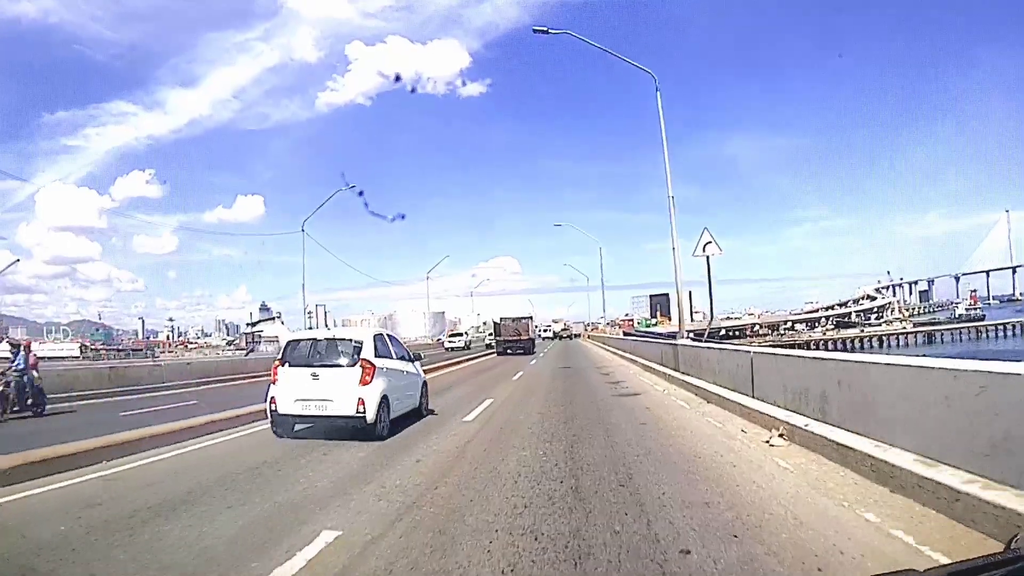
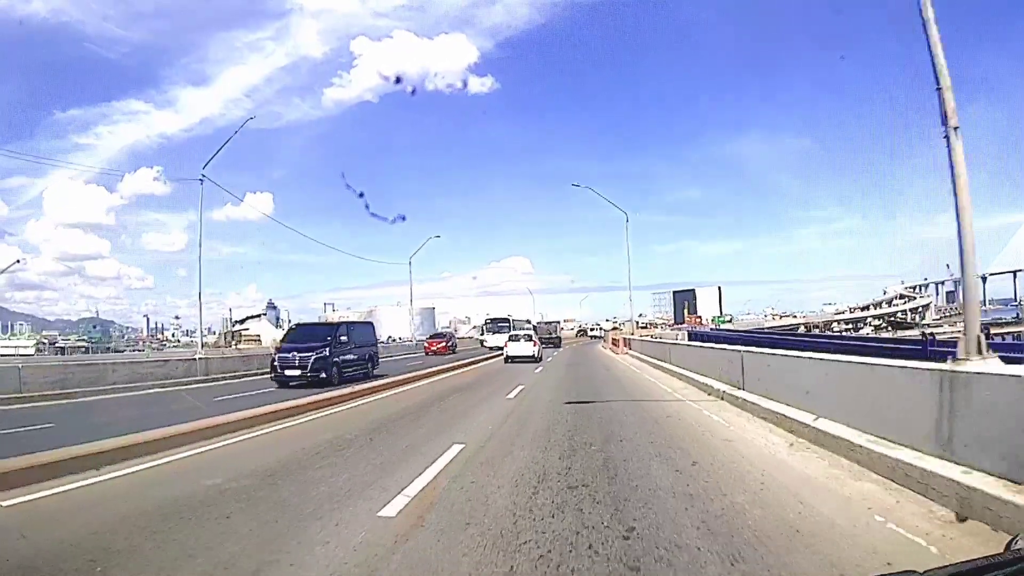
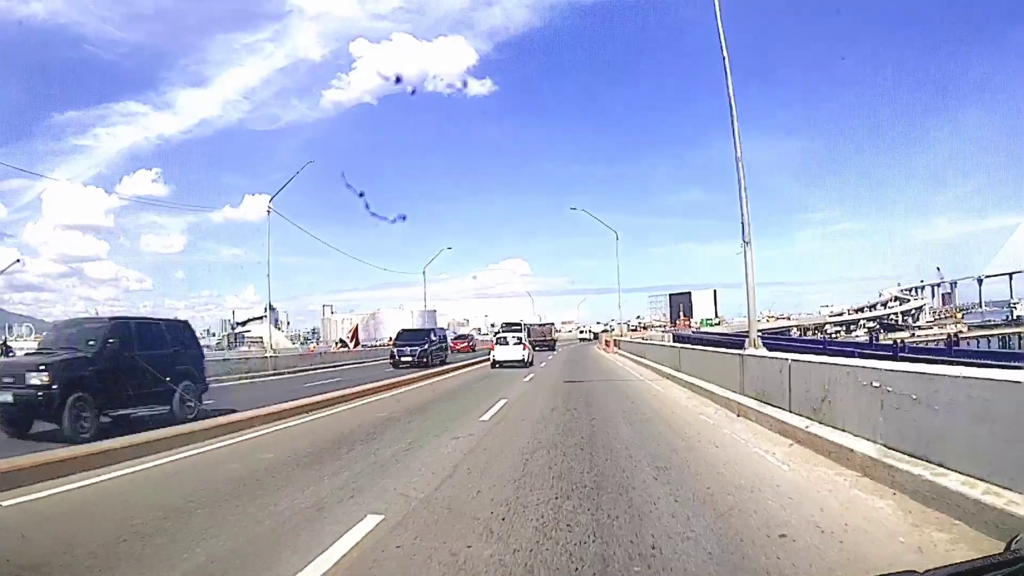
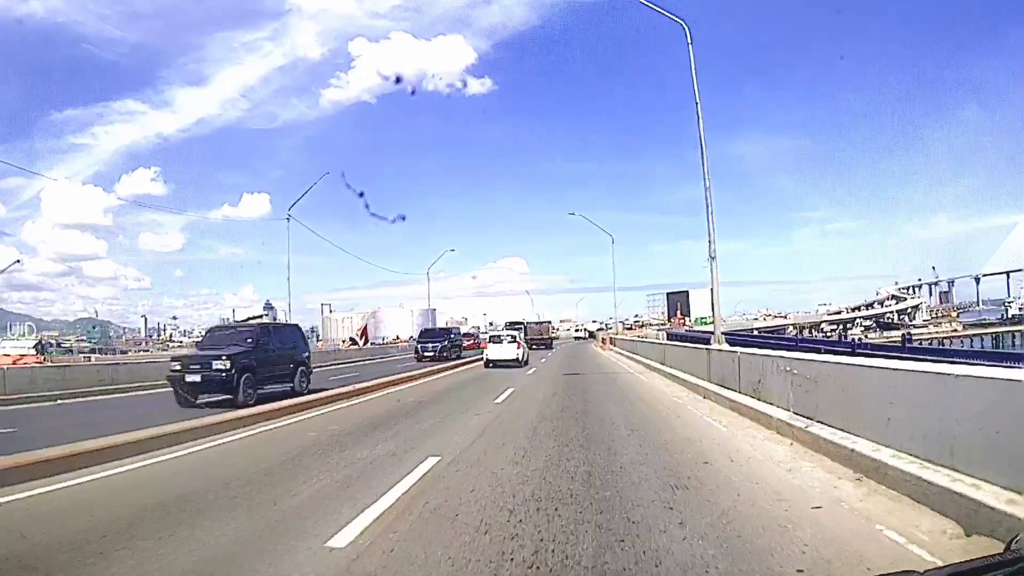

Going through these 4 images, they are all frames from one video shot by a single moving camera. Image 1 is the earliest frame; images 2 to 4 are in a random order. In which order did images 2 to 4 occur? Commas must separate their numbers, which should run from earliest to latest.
4, 3, 2
